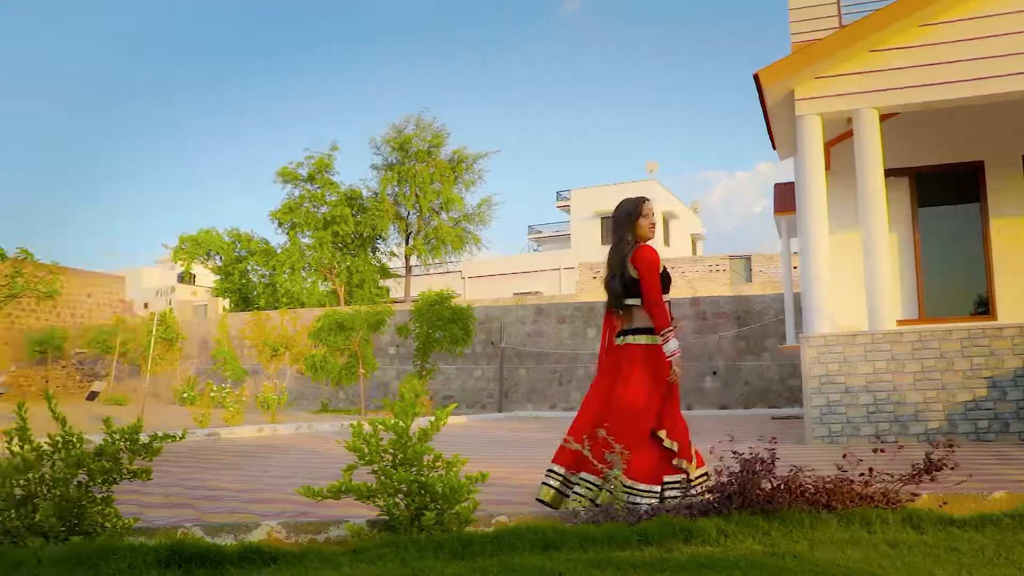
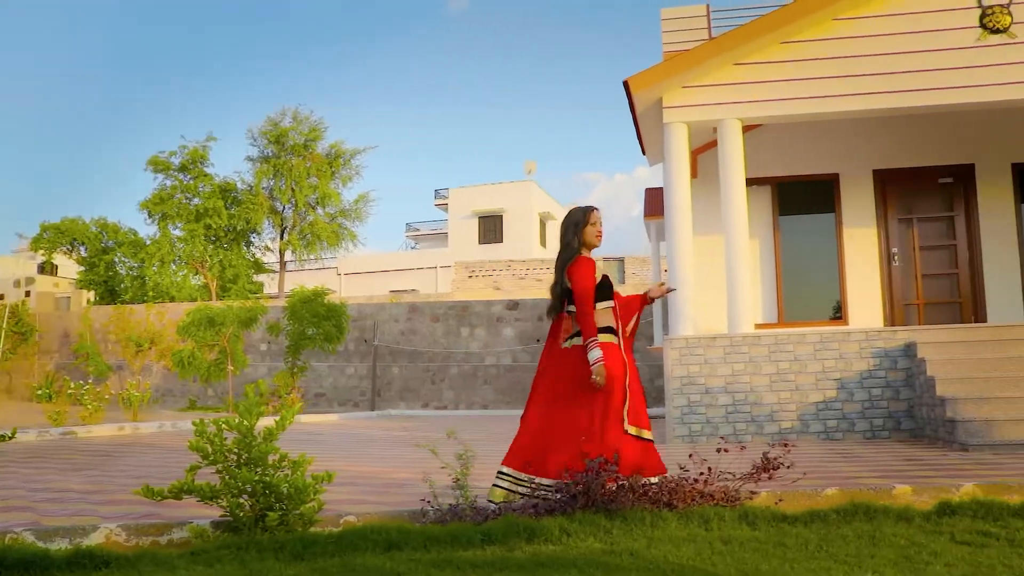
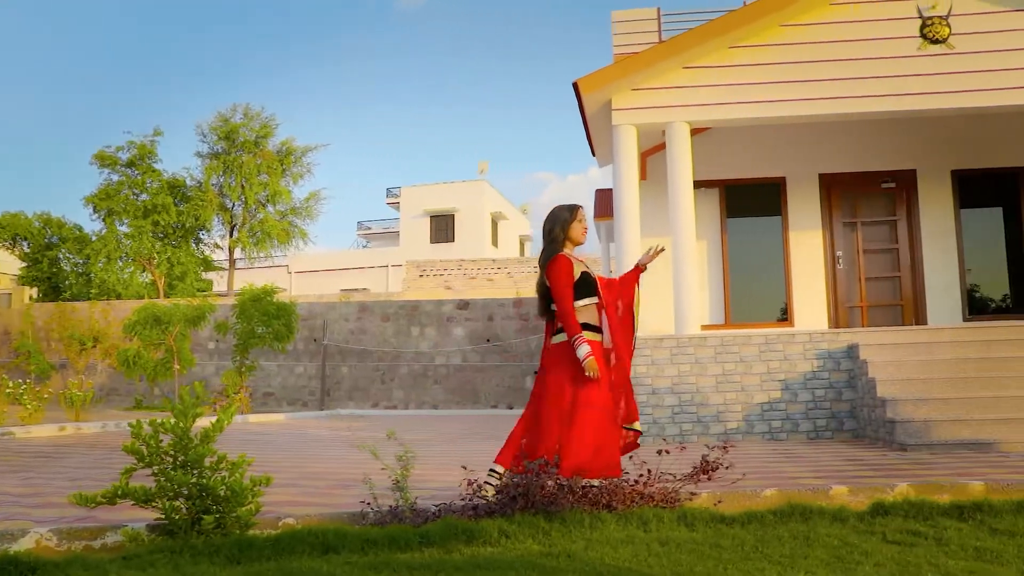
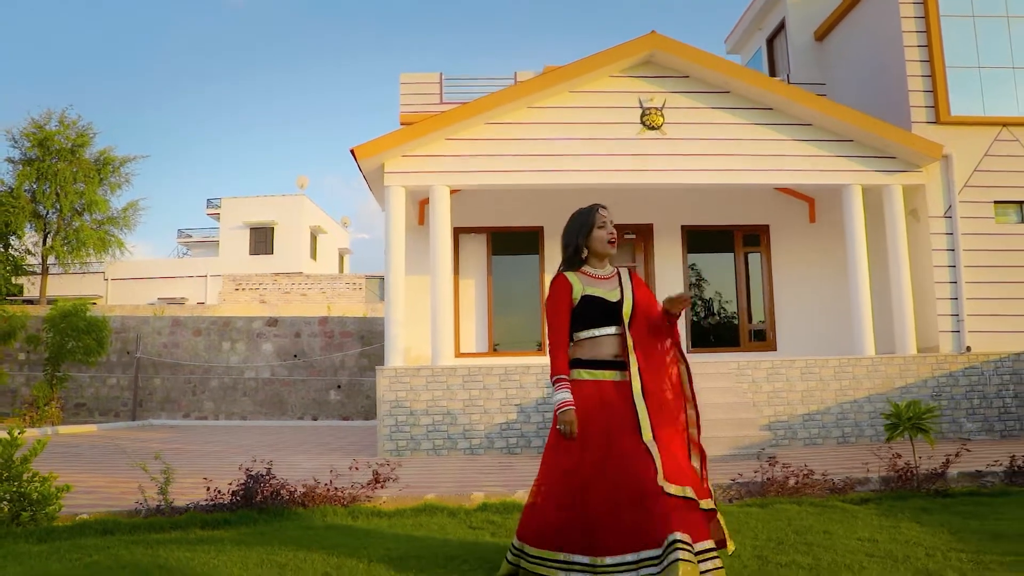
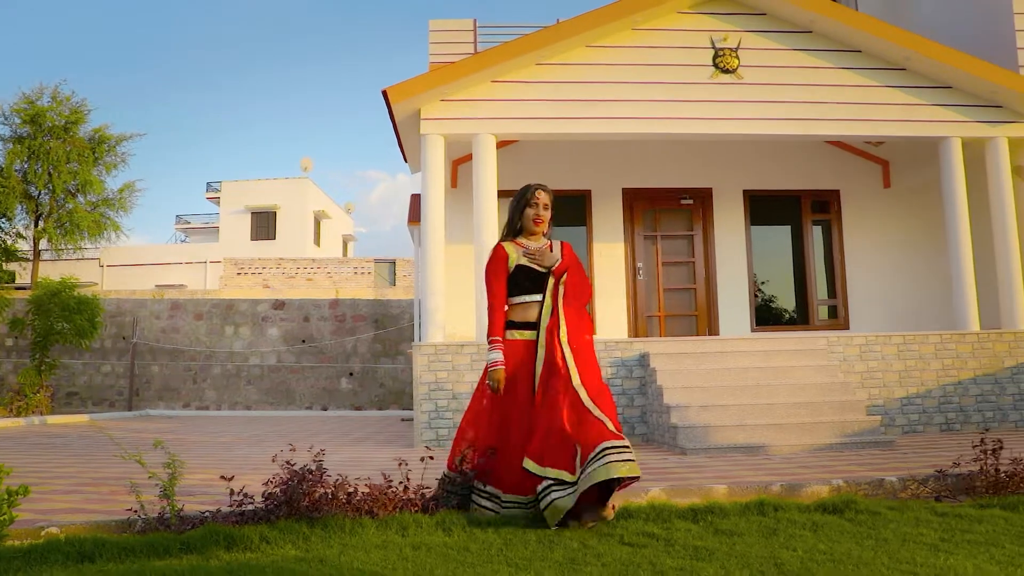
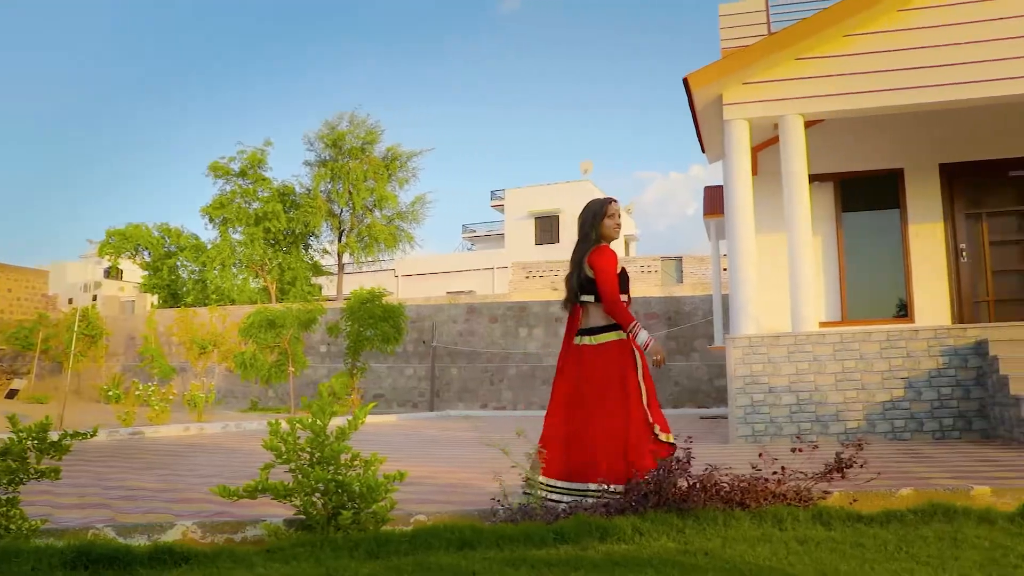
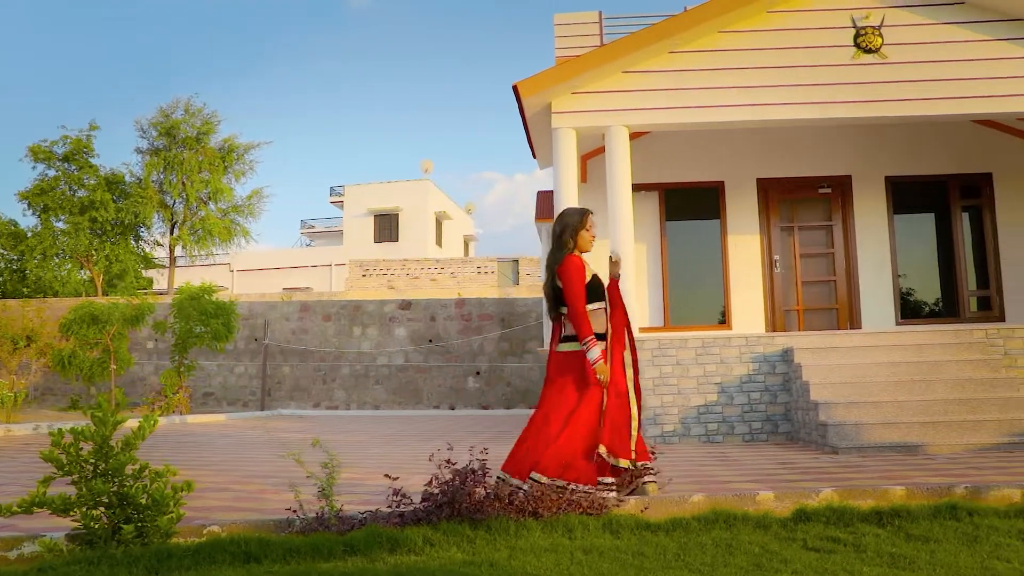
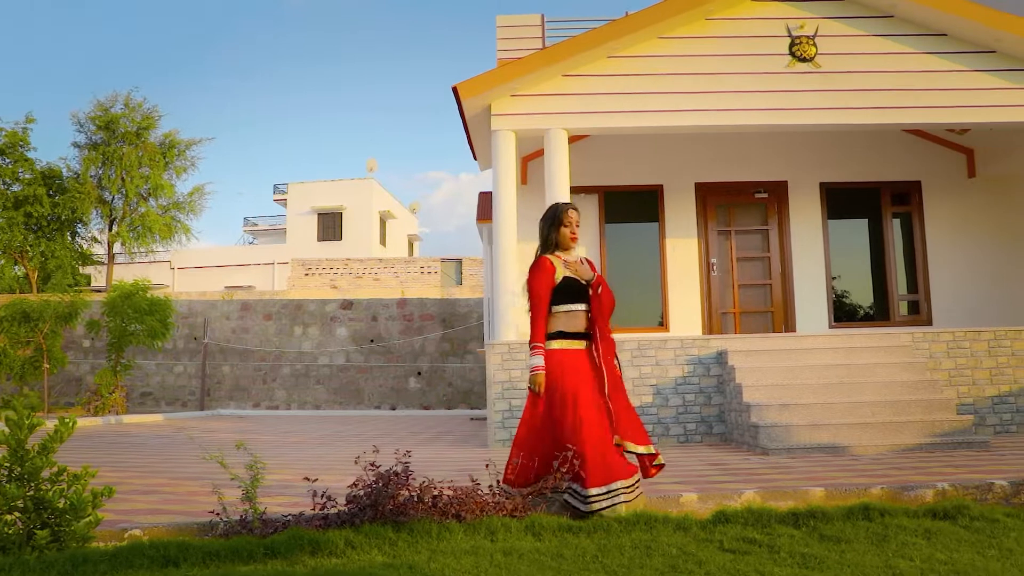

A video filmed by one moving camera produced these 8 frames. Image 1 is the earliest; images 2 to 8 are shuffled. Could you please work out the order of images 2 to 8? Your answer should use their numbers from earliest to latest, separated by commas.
6, 2, 3, 7, 8, 5, 4
